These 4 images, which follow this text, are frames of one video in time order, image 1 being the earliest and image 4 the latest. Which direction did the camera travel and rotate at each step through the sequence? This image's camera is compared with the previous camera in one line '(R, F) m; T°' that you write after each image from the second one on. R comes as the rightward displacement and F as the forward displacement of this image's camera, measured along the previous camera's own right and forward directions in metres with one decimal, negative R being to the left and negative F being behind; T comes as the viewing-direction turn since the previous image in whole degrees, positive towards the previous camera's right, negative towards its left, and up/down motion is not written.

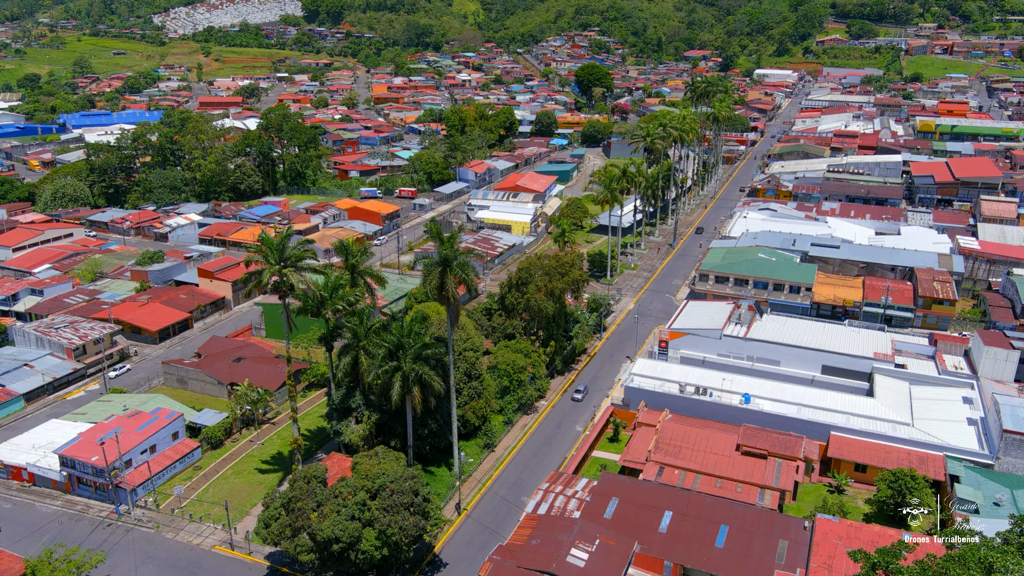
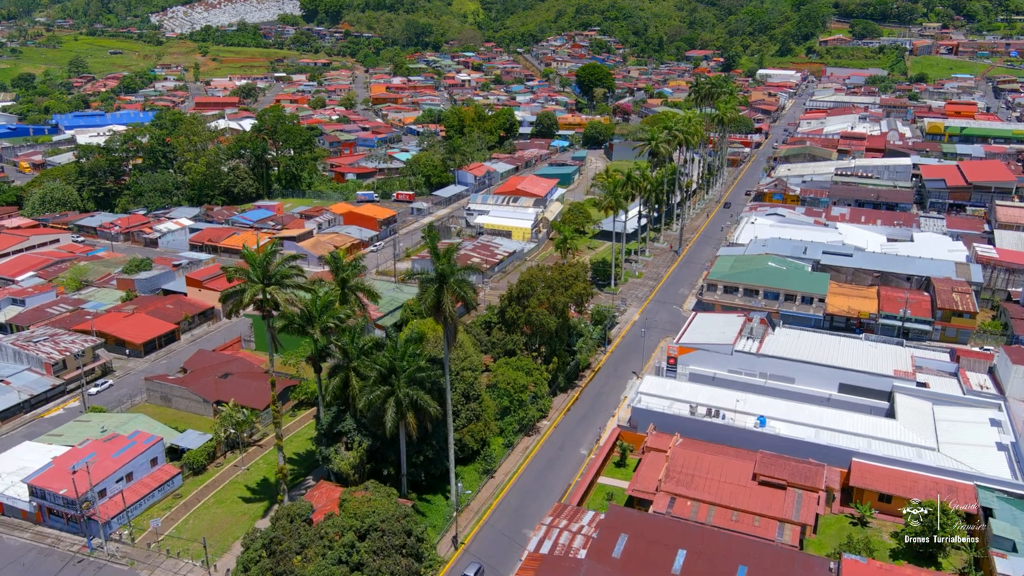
(0.0, +2.4) m; 0°
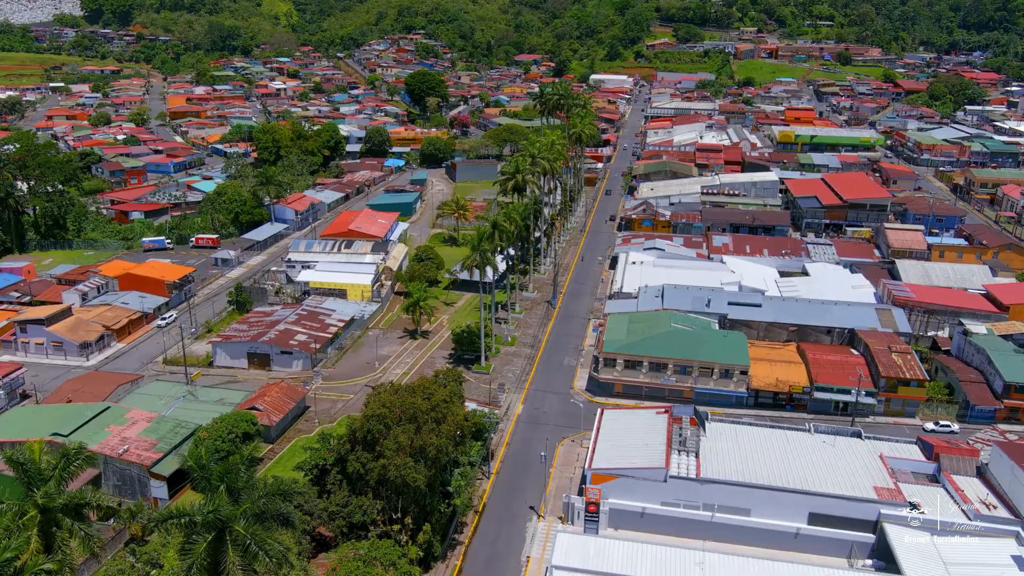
(0.0, +14.6) m; +12°
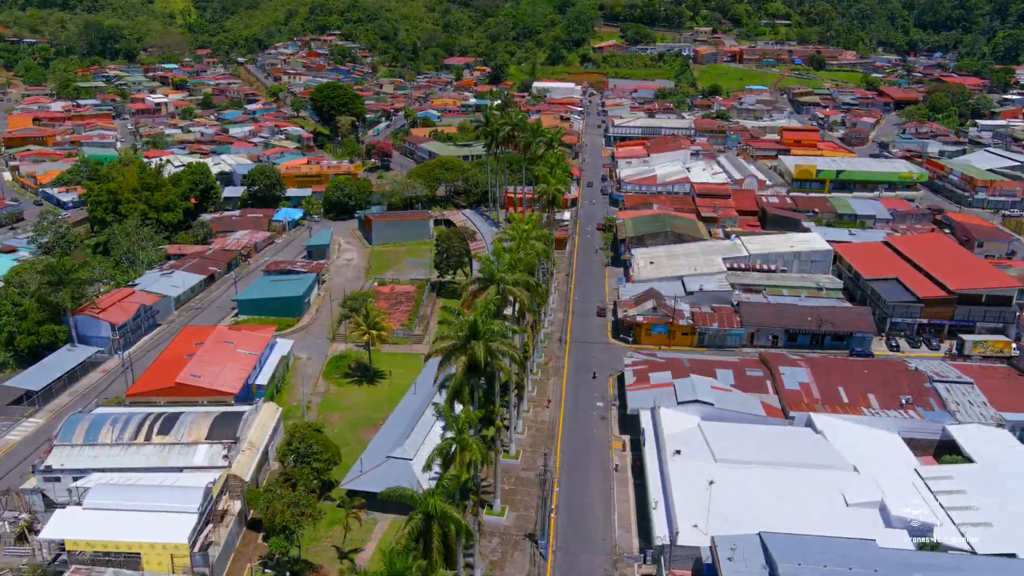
(-0.5, +28.7) m; +5°
